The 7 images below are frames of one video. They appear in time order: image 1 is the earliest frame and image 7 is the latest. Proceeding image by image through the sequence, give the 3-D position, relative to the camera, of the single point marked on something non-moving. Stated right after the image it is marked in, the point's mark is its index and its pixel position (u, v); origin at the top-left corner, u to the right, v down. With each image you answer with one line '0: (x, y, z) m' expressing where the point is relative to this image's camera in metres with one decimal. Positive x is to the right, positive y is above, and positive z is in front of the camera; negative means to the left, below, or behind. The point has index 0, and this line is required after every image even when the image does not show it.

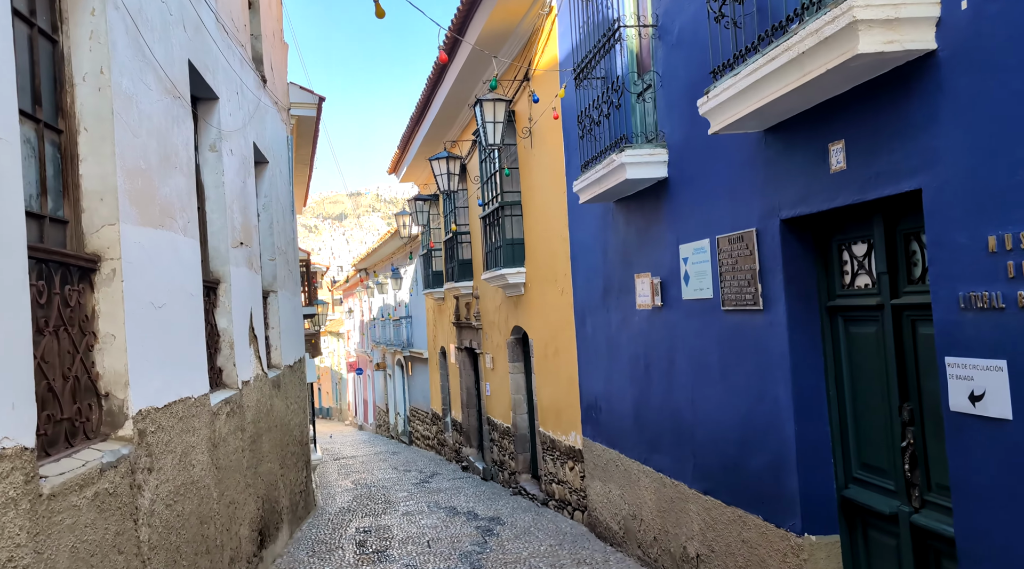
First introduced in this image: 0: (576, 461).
0: (+0.6, -1.8, +7.5) m
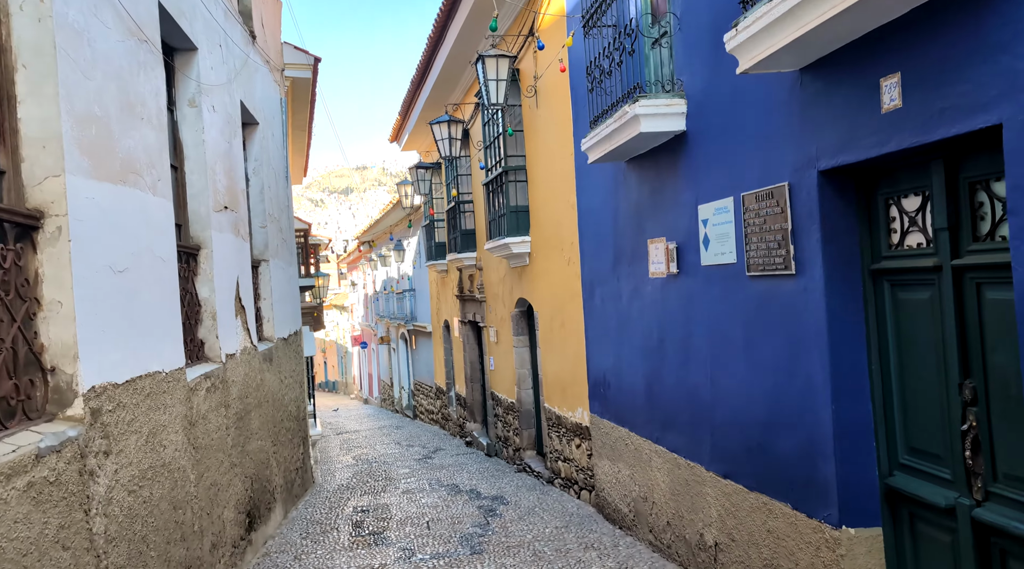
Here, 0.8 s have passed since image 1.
0: (+0.7, -1.5, +7.2) m
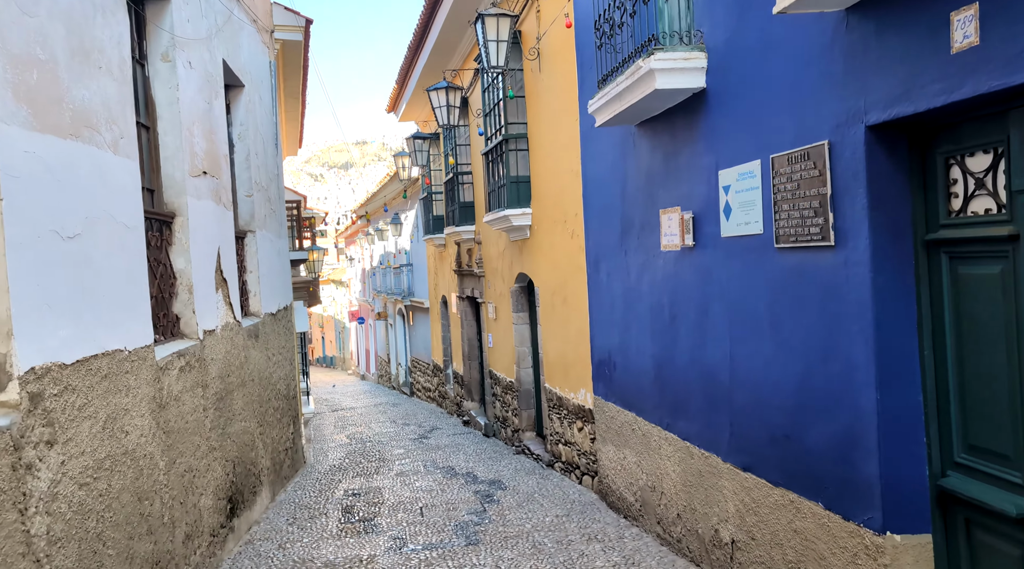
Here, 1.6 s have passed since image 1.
0: (+0.7, -1.2, +6.8) m
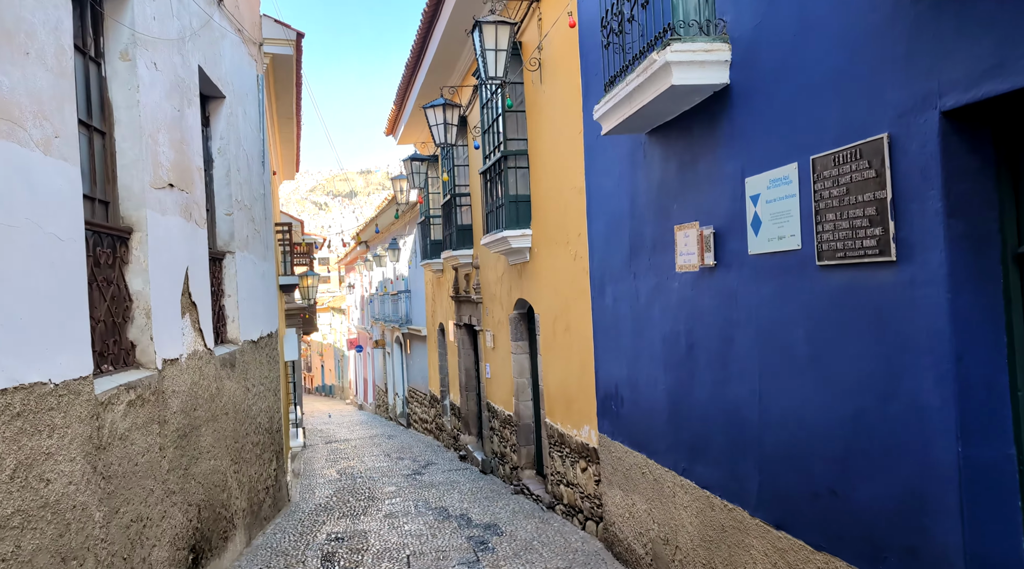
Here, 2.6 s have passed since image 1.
0: (+0.6, -1.5, +6.2) m
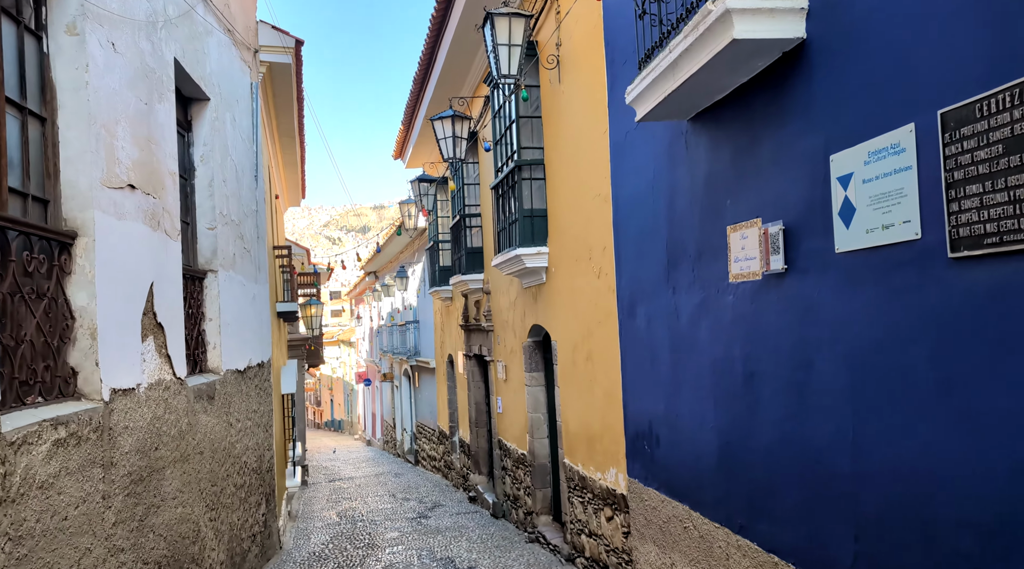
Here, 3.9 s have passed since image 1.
0: (+0.7, -1.6, +5.4) m
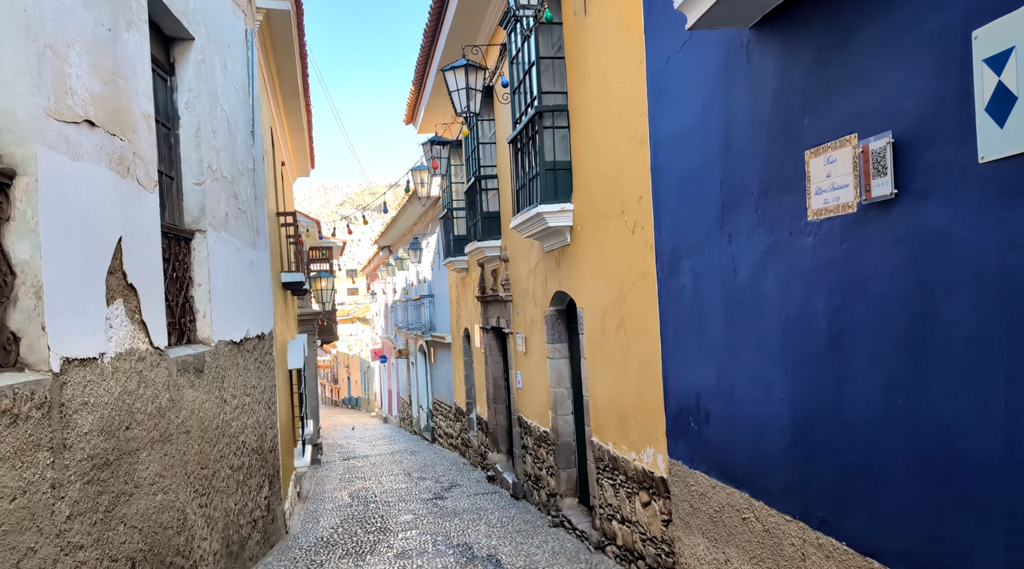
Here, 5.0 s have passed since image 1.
0: (+0.9, -1.3, +4.7) m
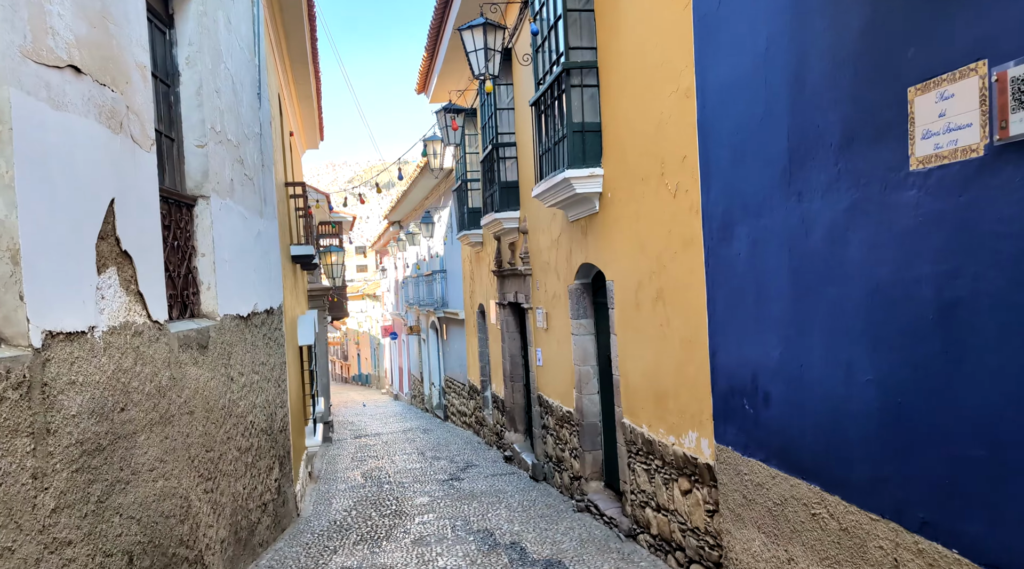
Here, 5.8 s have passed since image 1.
0: (+1.1, -1.1, +4.3) m
